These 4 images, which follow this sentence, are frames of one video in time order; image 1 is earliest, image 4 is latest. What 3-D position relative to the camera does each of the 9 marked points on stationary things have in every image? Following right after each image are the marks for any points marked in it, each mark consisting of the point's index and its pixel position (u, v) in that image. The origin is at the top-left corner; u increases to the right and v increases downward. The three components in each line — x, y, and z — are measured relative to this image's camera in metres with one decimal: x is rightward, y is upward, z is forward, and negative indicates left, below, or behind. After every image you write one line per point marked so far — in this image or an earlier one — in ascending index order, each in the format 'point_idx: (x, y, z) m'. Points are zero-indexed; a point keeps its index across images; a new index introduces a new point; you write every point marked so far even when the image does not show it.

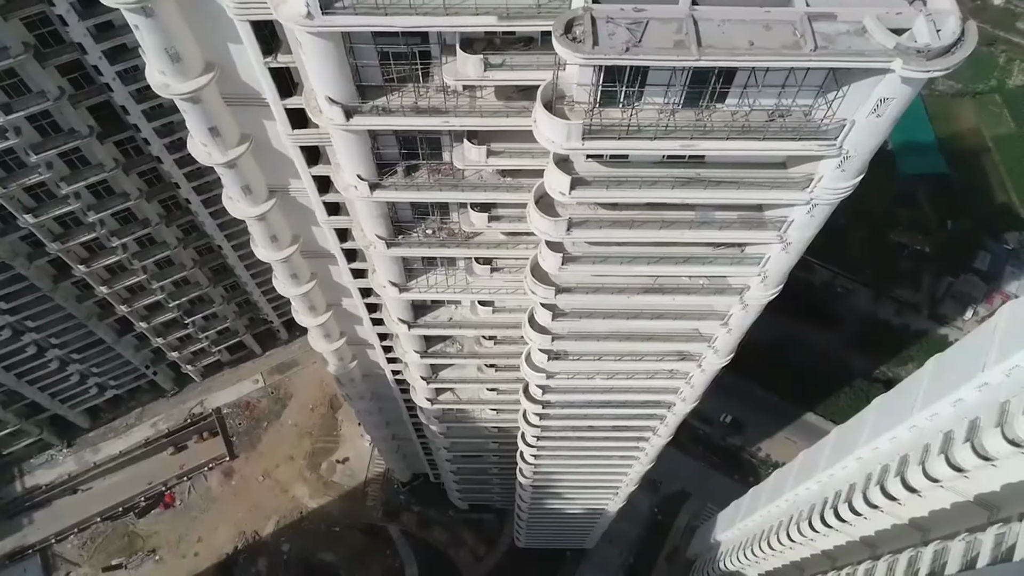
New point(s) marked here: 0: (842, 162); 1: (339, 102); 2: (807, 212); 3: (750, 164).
0: (+6.8, +2.7, +14.5) m
1: (-4.4, +4.8, +17.8) m
2: (+6.8, +1.8, +16.0) m
3: (+5.2, +2.9, +15.6) m
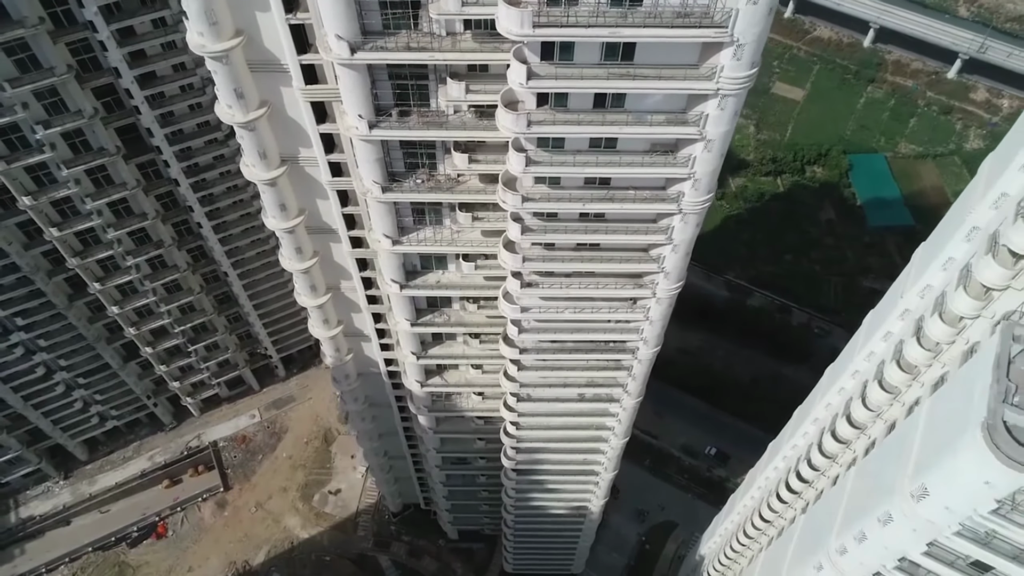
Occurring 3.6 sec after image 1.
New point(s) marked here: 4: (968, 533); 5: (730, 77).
0: (+6.0, +6.4, +18.6) m
1: (-5.3, +7.9, +22.1) m
2: (+5.9, +5.3, +20.0) m
3: (+4.4, +6.4, +19.7) m
4: (+11.1, -5.9, +17.0) m
5: (+6.0, +5.9, +19.2) m
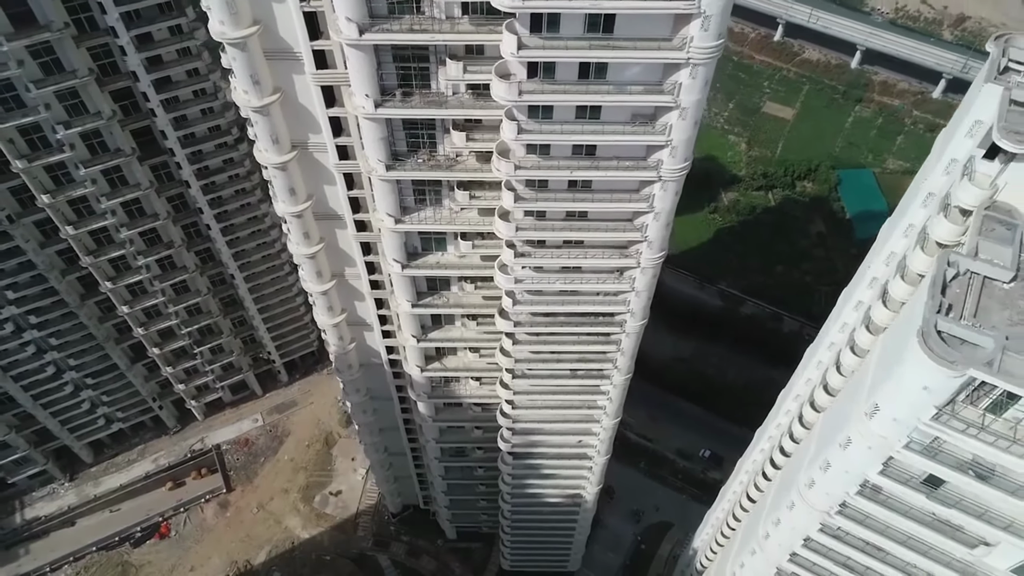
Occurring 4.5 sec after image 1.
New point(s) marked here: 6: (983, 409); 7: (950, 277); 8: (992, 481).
0: (+5.7, +8.0, +20.9) m
1: (-5.5, +9.4, +24.4) m
2: (+5.7, +6.8, +22.3) m
3: (+4.2, +8.0, +22.0) m
4: (+10.9, -4.2, +18.8) m
5: (+5.8, +7.5, +21.5) m
6: (+11.8, -3.0, +17.6) m
7: (+11.1, +0.3, +17.6) m
8: (+12.7, -5.1, +18.5) m
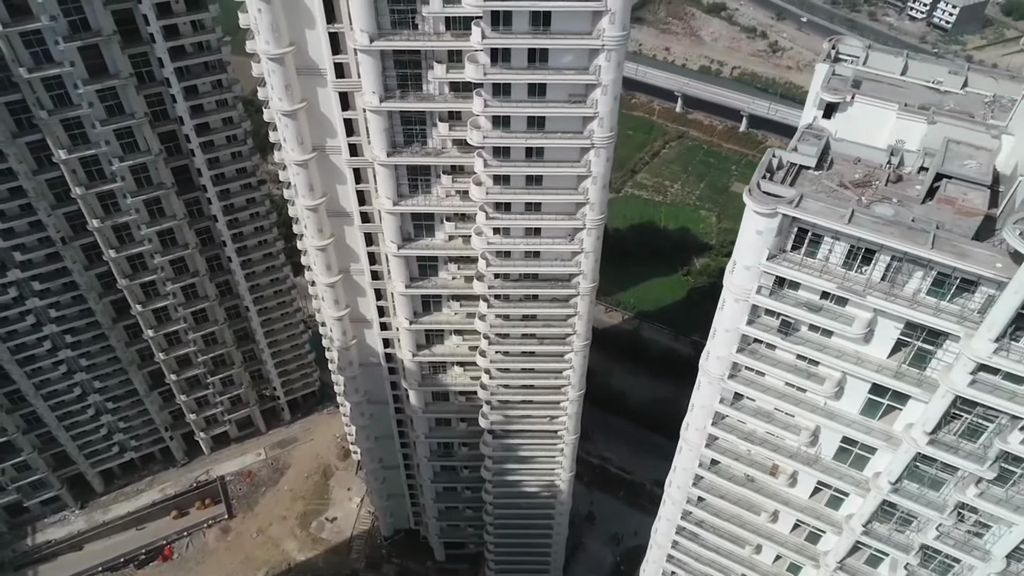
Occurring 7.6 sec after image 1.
0: (+4.3, +11.6, +29.9) m
1: (-7.0, +12.4, +33.6) m
2: (+4.2, +10.2, +31.1) m
3: (+2.7, +11.4, +31.0) m
4: (+9.4, -0.1, +25.9) m
5: (+4.3, +10.9, +30.4) m
6: (+10.4, +1.2, +24.9) m
7: (+9.6, +4.5, +25.5) m
8: (+11.3, -0.9, +25.5) m
